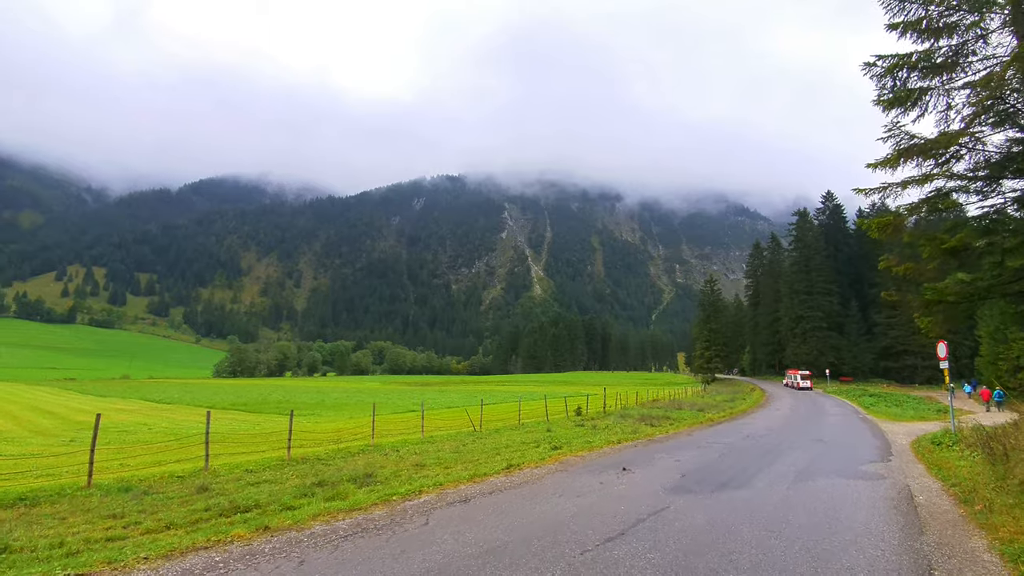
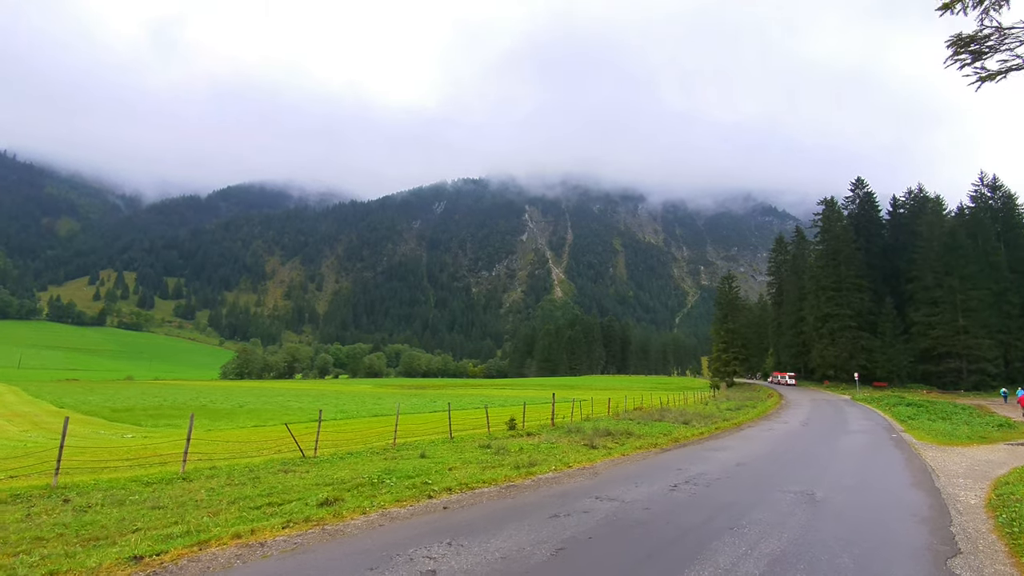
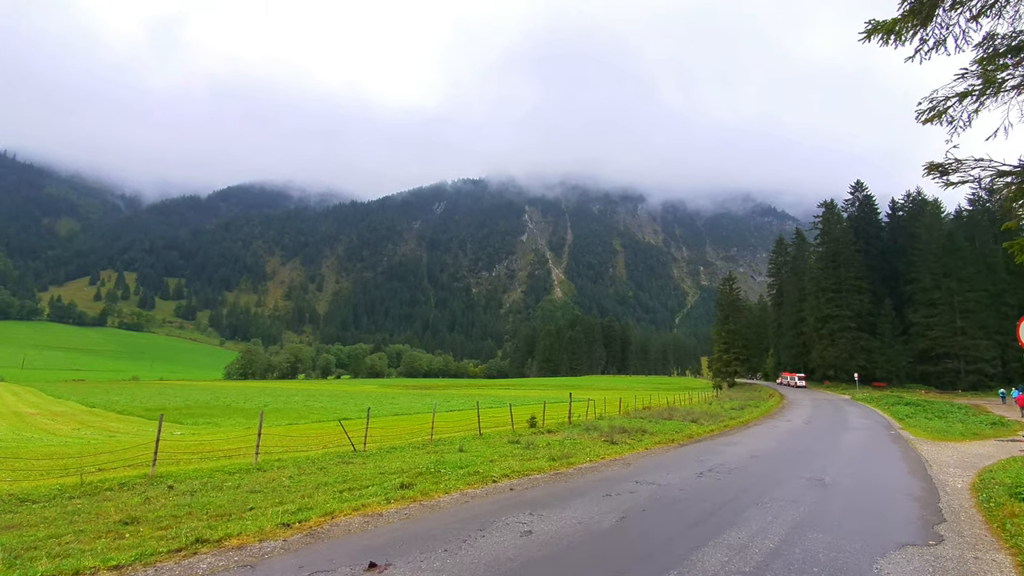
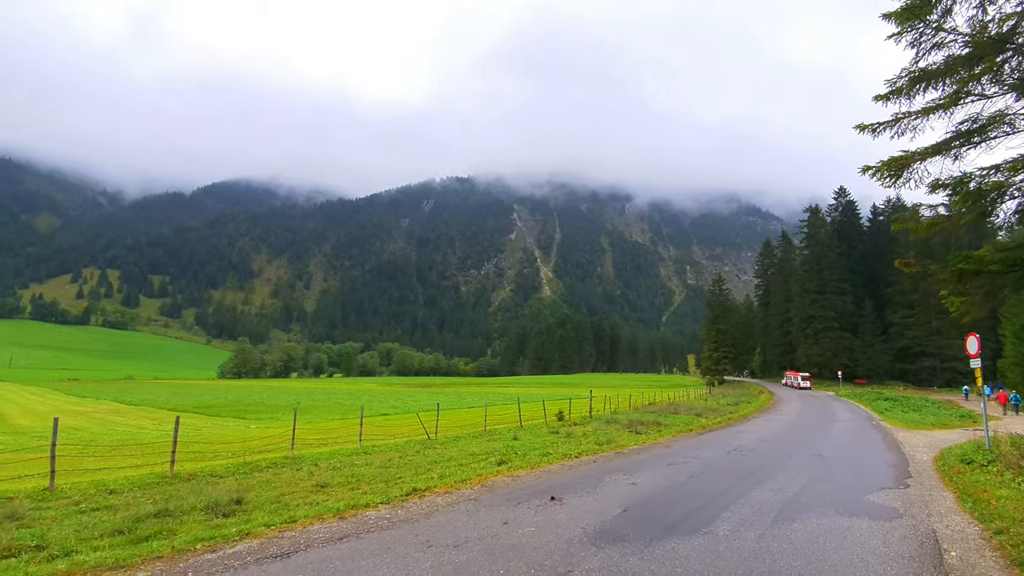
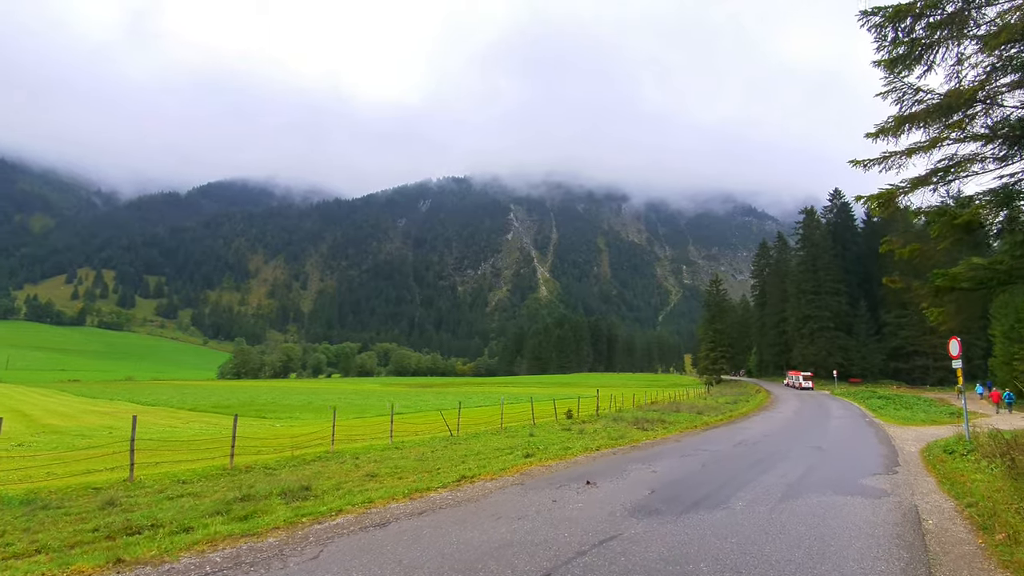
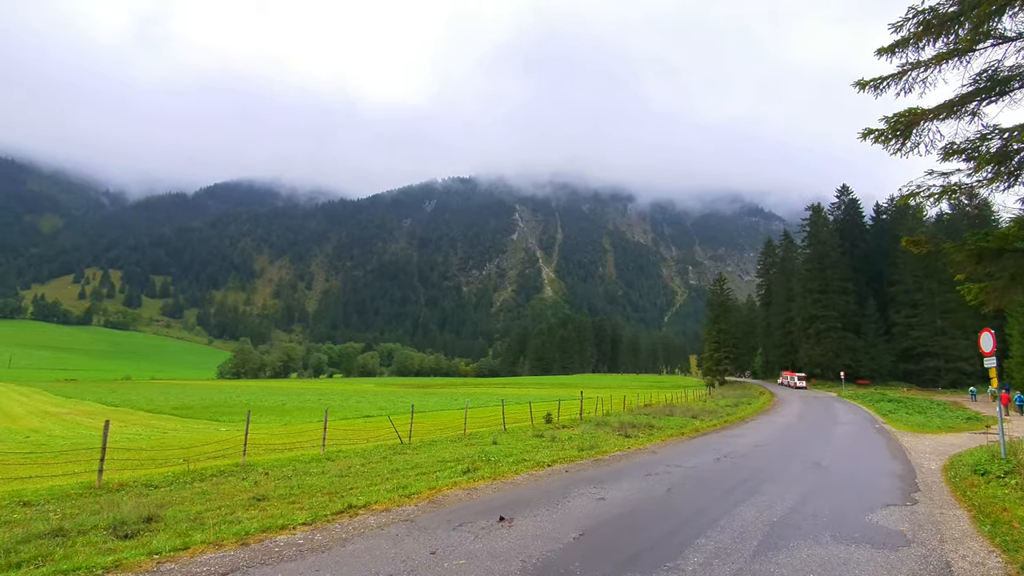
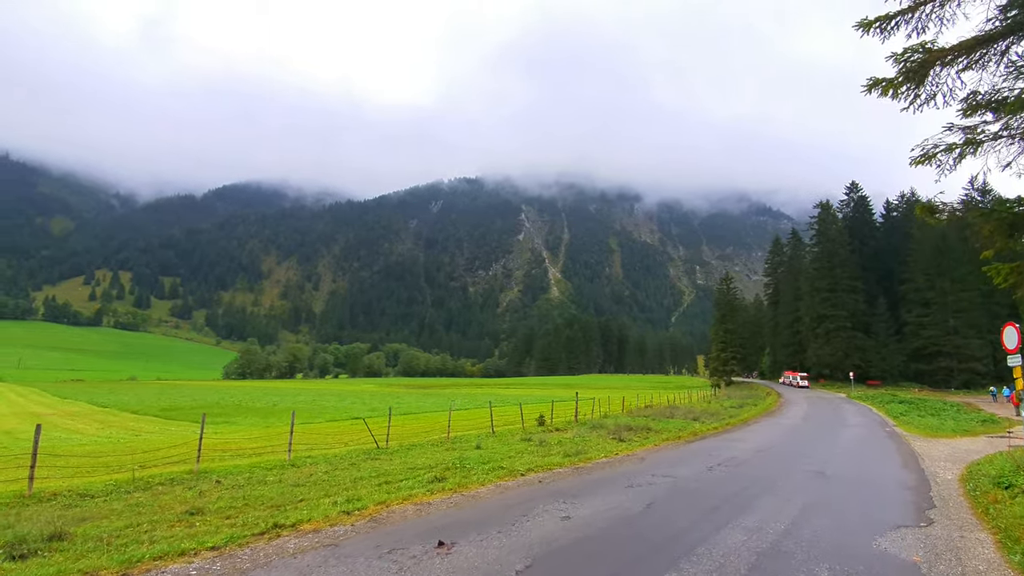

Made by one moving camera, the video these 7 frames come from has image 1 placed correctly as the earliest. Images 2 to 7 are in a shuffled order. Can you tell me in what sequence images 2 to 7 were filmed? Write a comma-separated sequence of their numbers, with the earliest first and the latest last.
5, 4, 6, 7, 3, 2
